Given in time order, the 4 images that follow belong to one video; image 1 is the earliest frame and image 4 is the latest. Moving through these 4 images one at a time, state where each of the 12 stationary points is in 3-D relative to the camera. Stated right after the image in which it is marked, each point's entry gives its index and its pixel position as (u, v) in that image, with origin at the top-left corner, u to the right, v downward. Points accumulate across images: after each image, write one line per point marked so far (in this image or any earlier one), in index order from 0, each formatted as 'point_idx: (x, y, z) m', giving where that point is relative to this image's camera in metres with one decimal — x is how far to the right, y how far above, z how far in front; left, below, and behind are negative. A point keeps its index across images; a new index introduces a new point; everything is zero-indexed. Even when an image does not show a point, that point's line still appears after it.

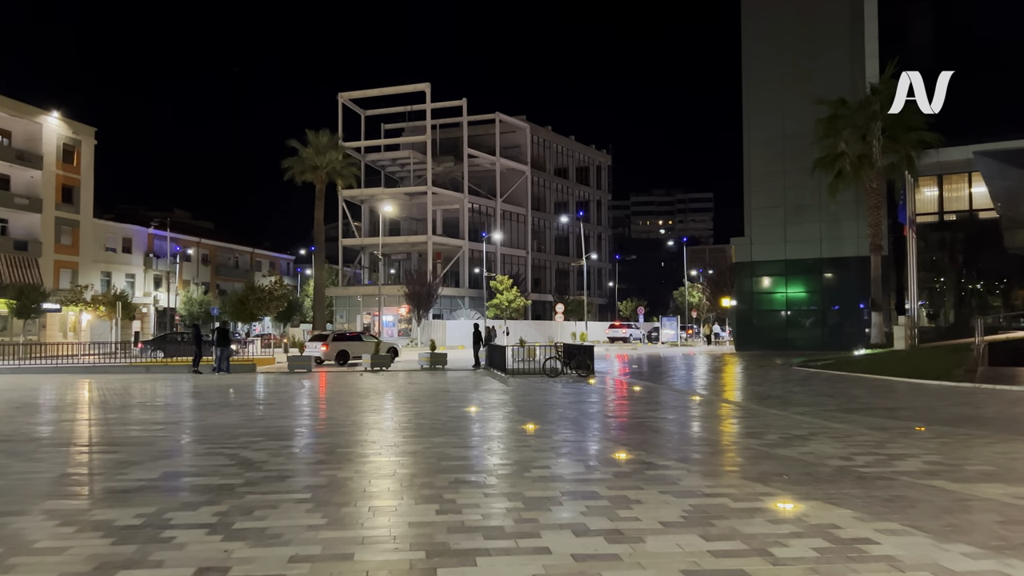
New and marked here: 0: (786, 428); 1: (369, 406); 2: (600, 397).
0: (+4.4, -2.2, +13.0) m
1: (-2.8, -2.6, +18.1) m
2: (+1.9, -2.6, +19.0) m
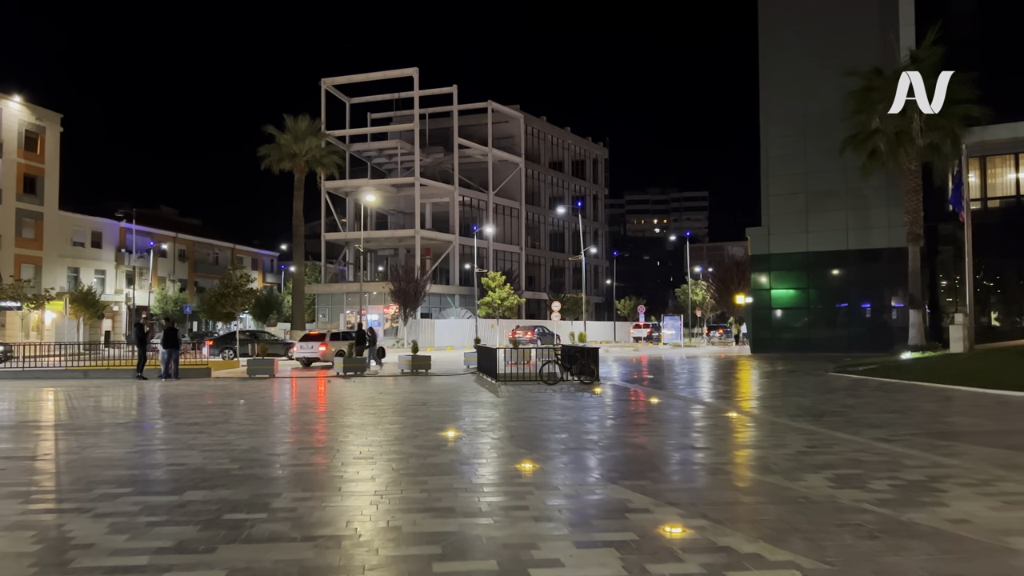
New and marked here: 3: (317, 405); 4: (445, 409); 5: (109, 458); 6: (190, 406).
0: (+4.3, -2.0, +9.2) m
1: (-2.9, -2.4, +14.3) m
2: (+1.7, -2.4, +15.2) m
3: (-4.5, -2.8, +19.1) m
4: (-1.4, -2.5, +16.6) m
5: (-4.9, -2.1, +9.8) m
6: (-7.6, -2.8, +19.2) m
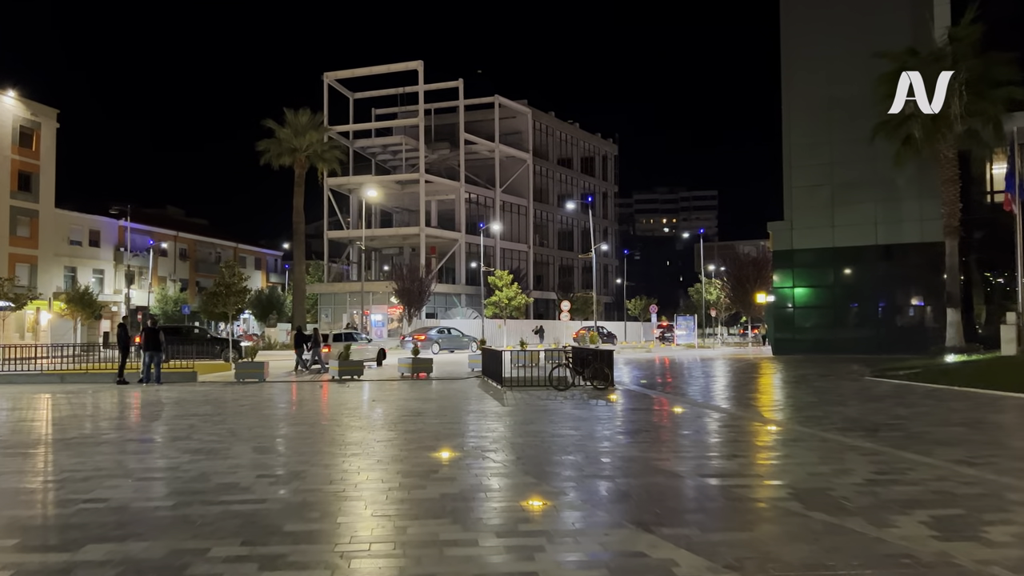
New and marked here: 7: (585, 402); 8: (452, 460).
0: (+4.3, -2.0, +7.3) m
1: (-2.8, -2.3, +12.5) m
2: (+1.9, -2.3, +13.3) m
3: (-4.4, -2.7, +17.3) m
4: (-1.2, -2.4, +14.7) m
5: (-4.8, -2.0, +7.9) m
6: (-7.5, -2.7, +17.4) m
7: (+1.6, -2.6, +18.2) m
8: (-0.7, -2.1, +9.8) m
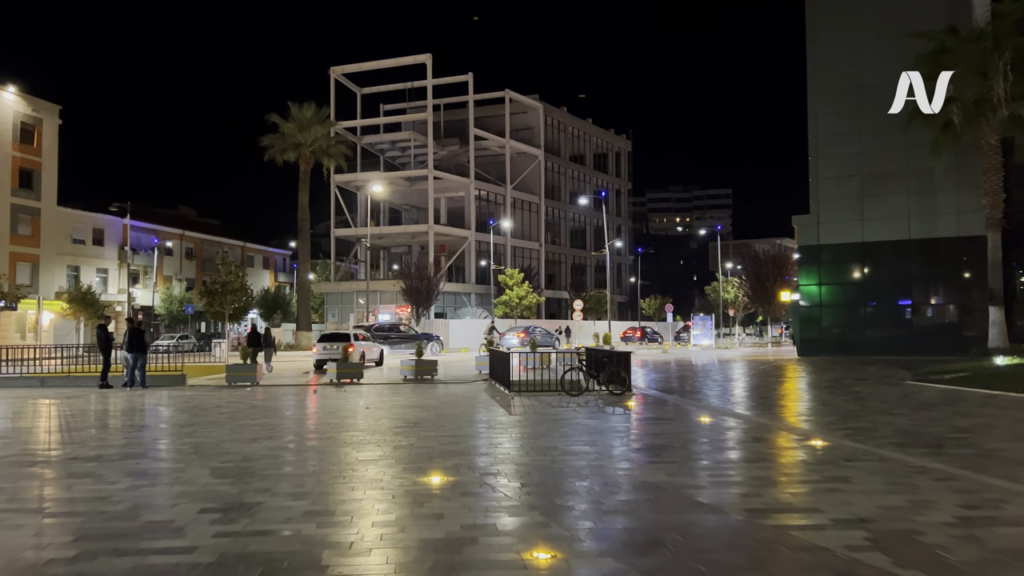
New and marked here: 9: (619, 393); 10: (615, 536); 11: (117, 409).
0: (+4.3, -1.9, +5.6) m
1: (-2.8, -2.3, +10.9) m
2: (+1.9, -2.2, +11.6) m
3: (-4.2, -2.6, +15.7) m
4: (-1.1, -2.3, +13.1) m
5: (-4.8, -1.9, +6.3) m
6: (-7.3, -2.7, +15.9) m
7: (+1.8, -2.5, +16.5) m
8: (-0.7, -2.0, +8.2) m
9: (+2.6, -2.5, +19.8) m
10: (+0.8, -1.9, +6.3) m
11: (-9.4, -2.9, +19.4) m
